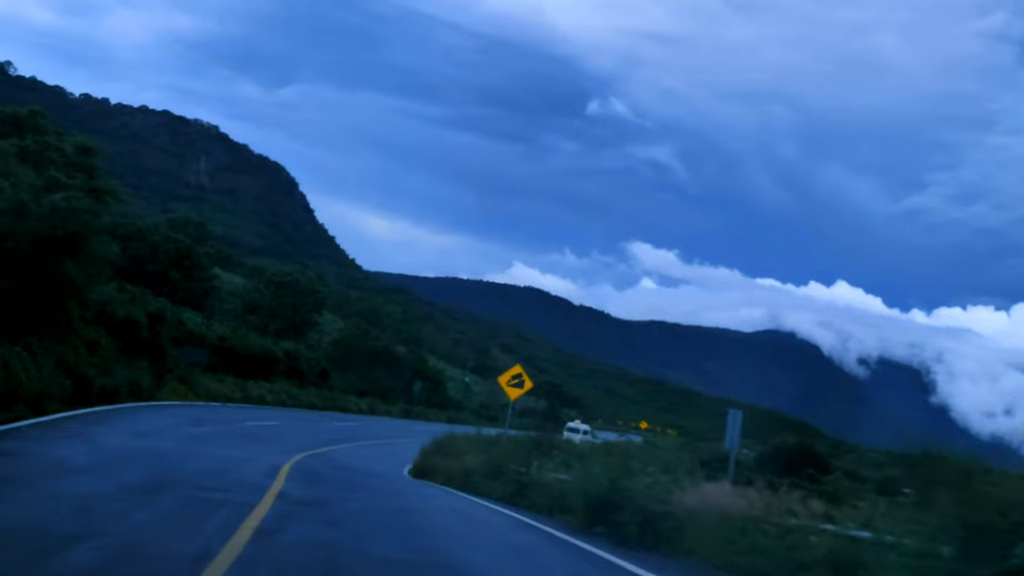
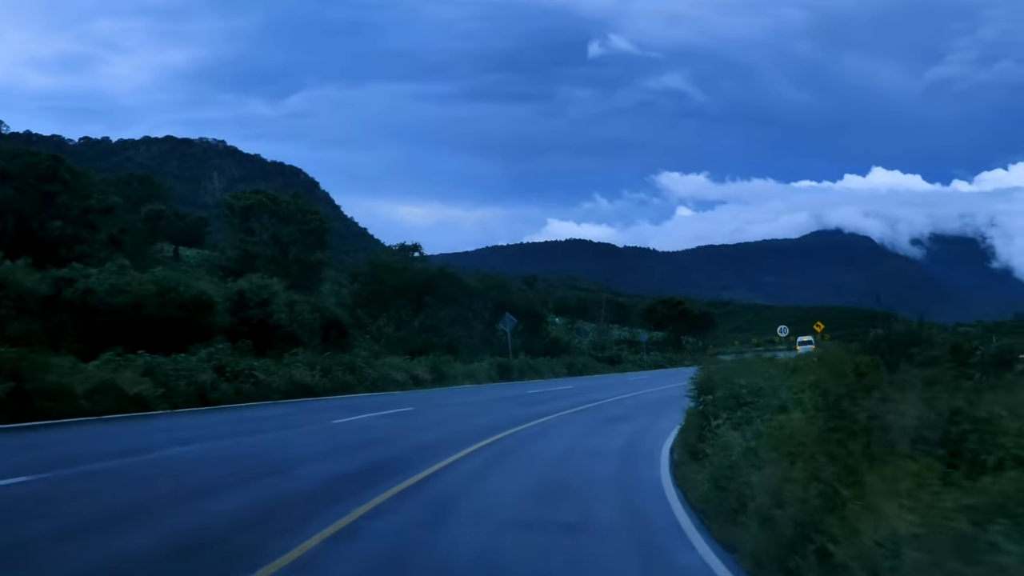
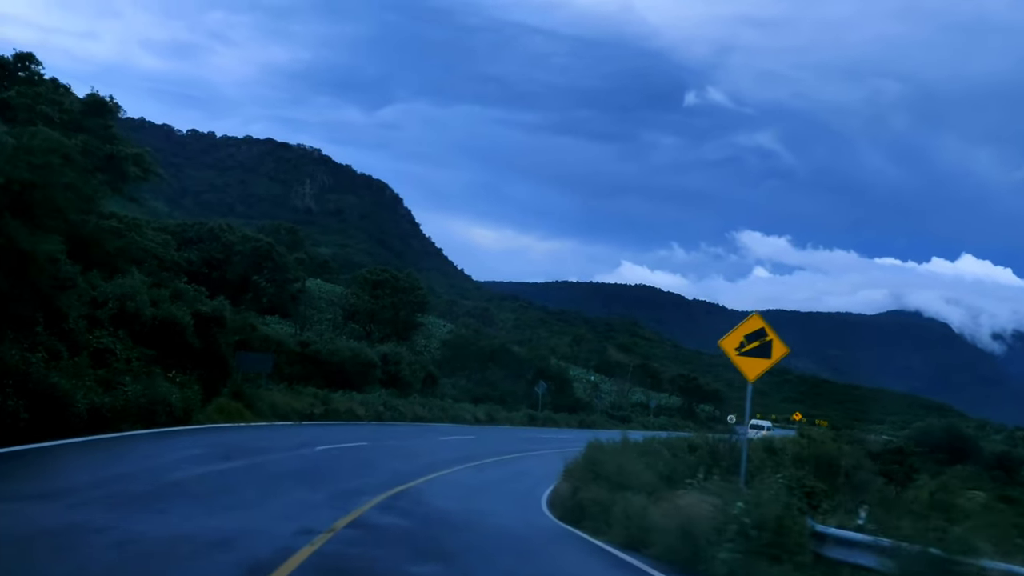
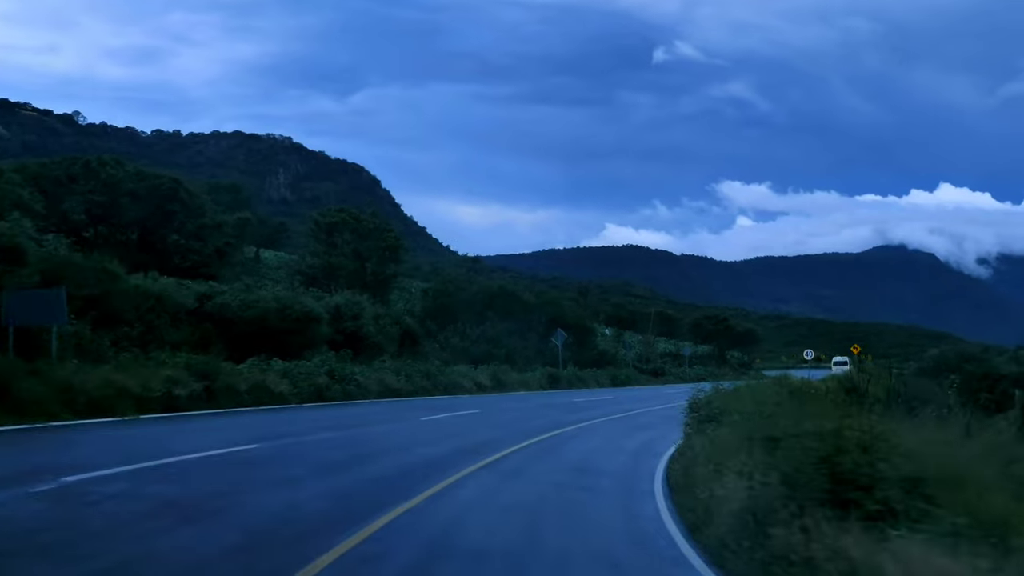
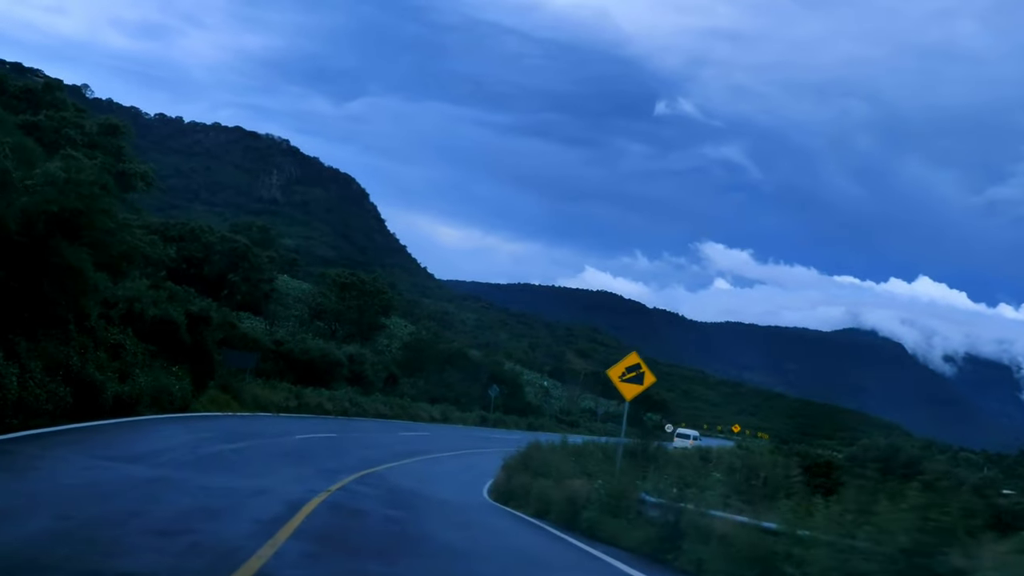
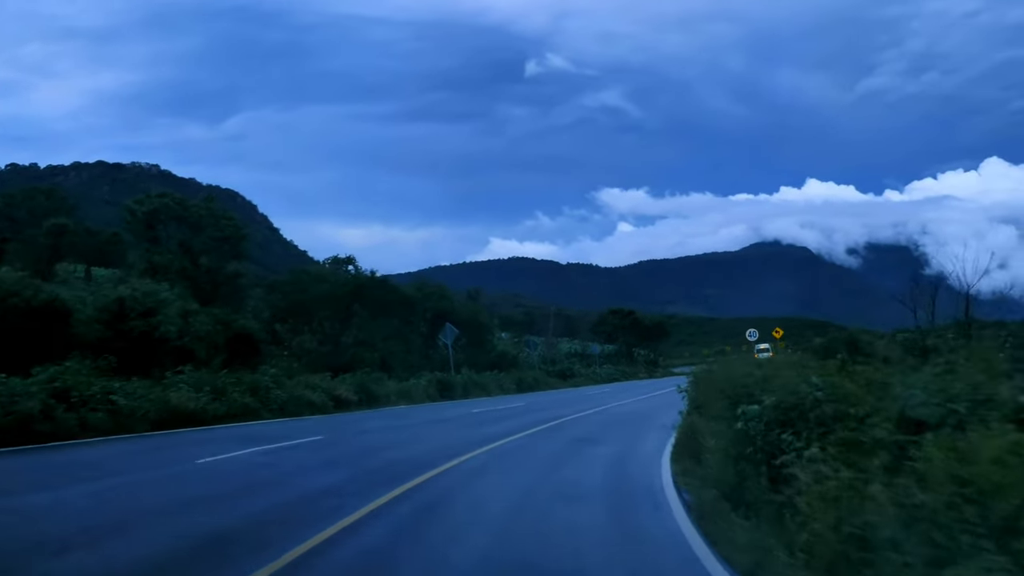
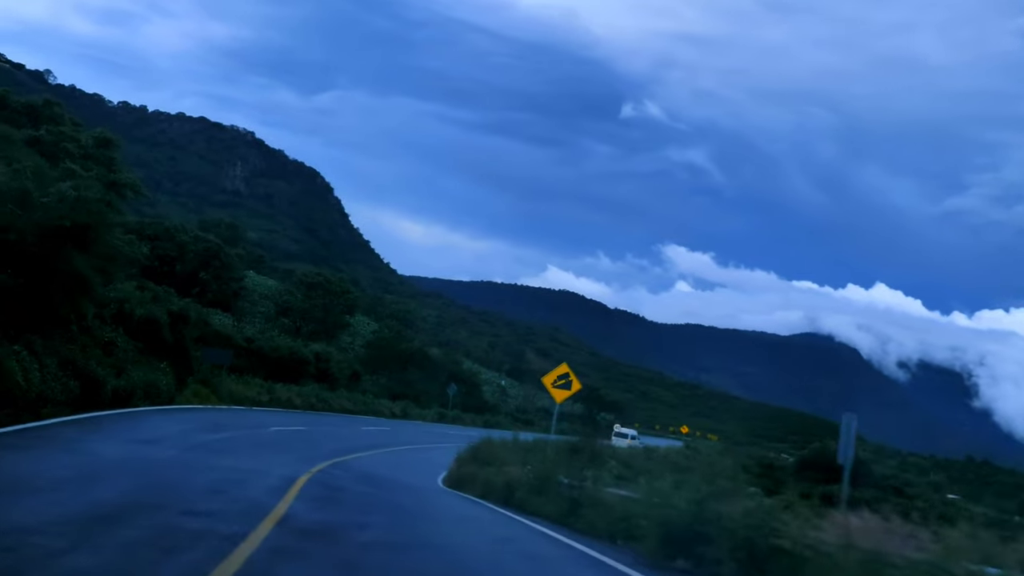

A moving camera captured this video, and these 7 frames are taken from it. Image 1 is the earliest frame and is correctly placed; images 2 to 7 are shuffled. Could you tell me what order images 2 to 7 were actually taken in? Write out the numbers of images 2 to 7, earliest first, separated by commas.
7, 5, 3, 4, 2, 6
